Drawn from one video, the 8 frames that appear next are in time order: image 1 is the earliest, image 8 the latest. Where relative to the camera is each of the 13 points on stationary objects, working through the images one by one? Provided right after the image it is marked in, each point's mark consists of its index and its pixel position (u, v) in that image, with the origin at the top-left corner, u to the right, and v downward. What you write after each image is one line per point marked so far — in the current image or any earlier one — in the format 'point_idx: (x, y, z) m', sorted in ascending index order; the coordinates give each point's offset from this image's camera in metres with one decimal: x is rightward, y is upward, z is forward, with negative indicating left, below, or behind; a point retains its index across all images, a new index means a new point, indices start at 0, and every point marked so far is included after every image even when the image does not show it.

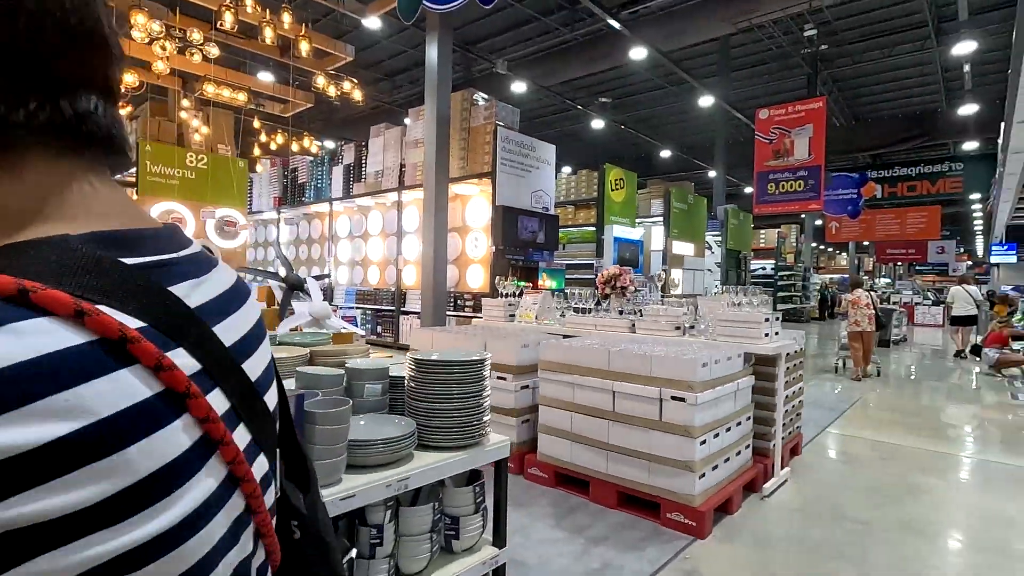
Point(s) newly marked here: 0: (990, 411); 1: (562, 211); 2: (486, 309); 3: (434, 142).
0: (+4.8, -1.2, +5.4) m
1: (+0.8, +1.3, +9.2) m
2: (-0.2, -0.2, +4.0) m
3: (-1.0, +1.8, +6.7) m
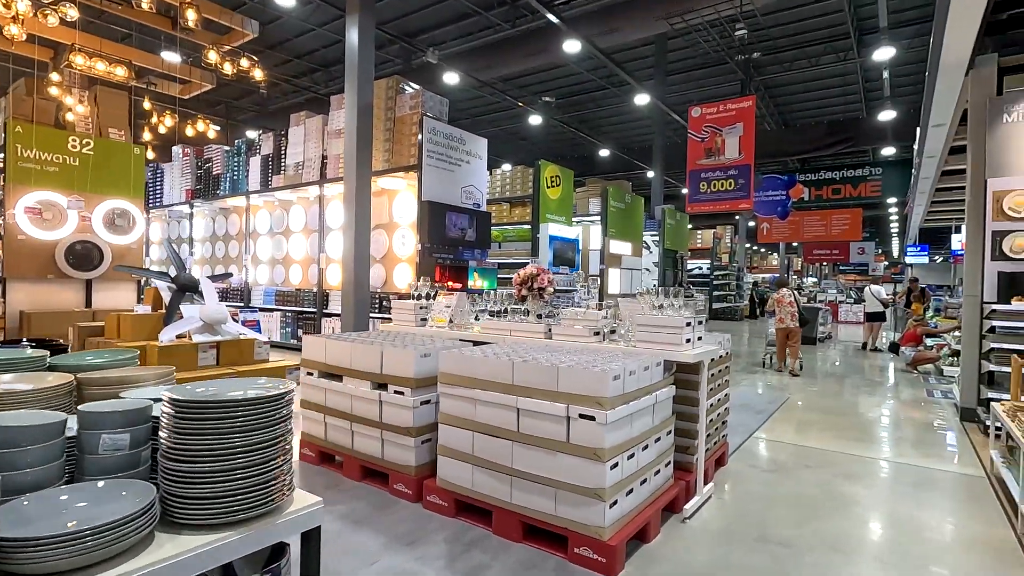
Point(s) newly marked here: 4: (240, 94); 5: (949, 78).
0: (+4.0, -1.2, +5.5) m
1: (-0.3, +1.3, +8.9) m
2: (-0.8, -0.2, +3.6) m
3: (-1.8, +1.8, +6.3) m
4: (-6.6, +4.7, +13.0) m
5: (+3.7, +1.8, +4.5) m
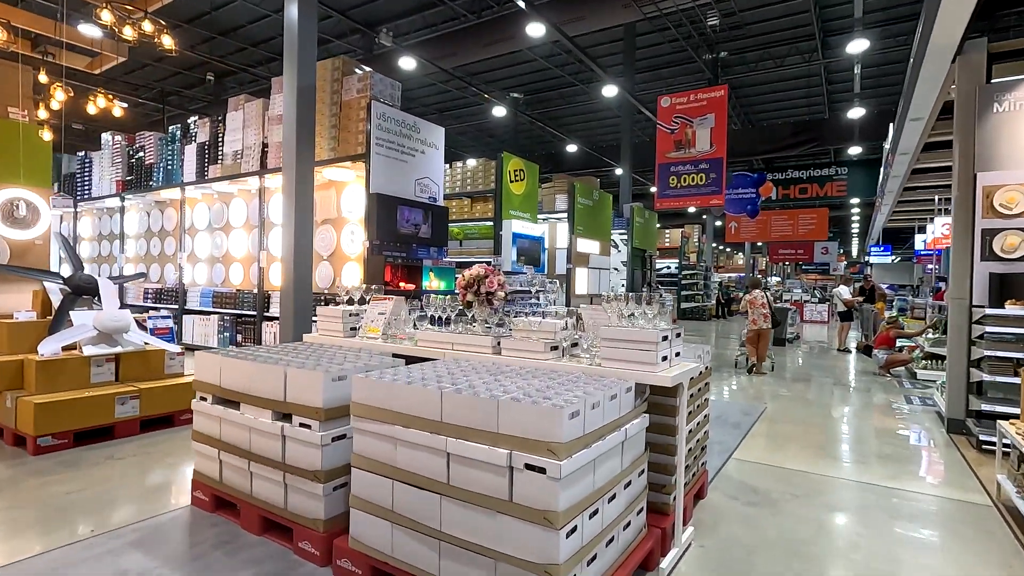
0: (+3.6, -1.2, +5.2) m
1: (-0.9, +1.3, +8.4) m
2: (-1.1, -0.2, +3.1) m
3: (-2.3, +1.8, +5.6) m
4: (-7.4, +4.7, +12.1) m
5: (+3.3, +1.7, +4.2) m
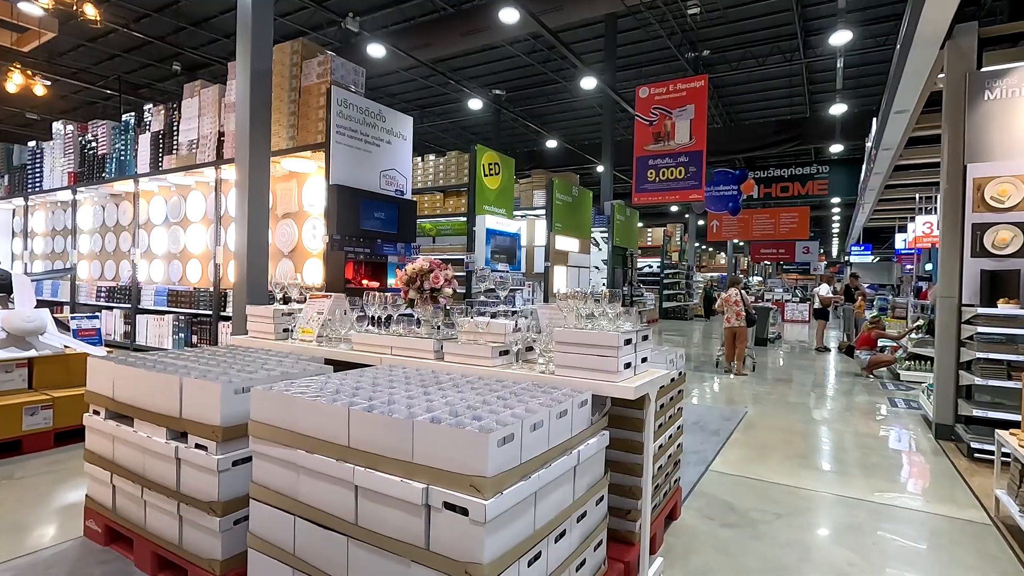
0: (+3.3, -1.2, +5.0) m
1: (-1.3, +1.3, +8.0) m
2: (-1.3, -0.2, +2.7) m
3: (-2.6, +1.8, +5.2) m
4: (-7.9, +4.8, +11.6) m
5: (+3.0, +1.8, +4.0) m
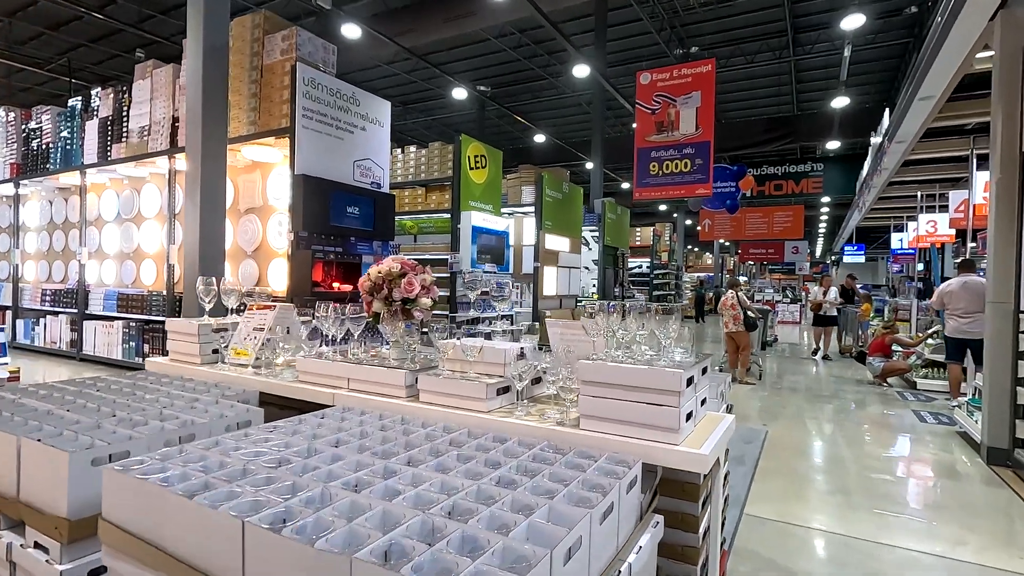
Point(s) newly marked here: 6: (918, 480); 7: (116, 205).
0: (+3.2, -1.2, +4.5) m
1: (-1.4, +1.3, +7.4) m
2: (-1.3, -0.2, +2.1) m
3: (-2.7, +1.8, +4.6) m
4: (-8.2, +4.7, +10.8) m
5: (+3.0, +1.7, +3.5) m
6: (+2.6, -1.2, +3.4) m
7: (-5.0, +1.1, +6.8) m
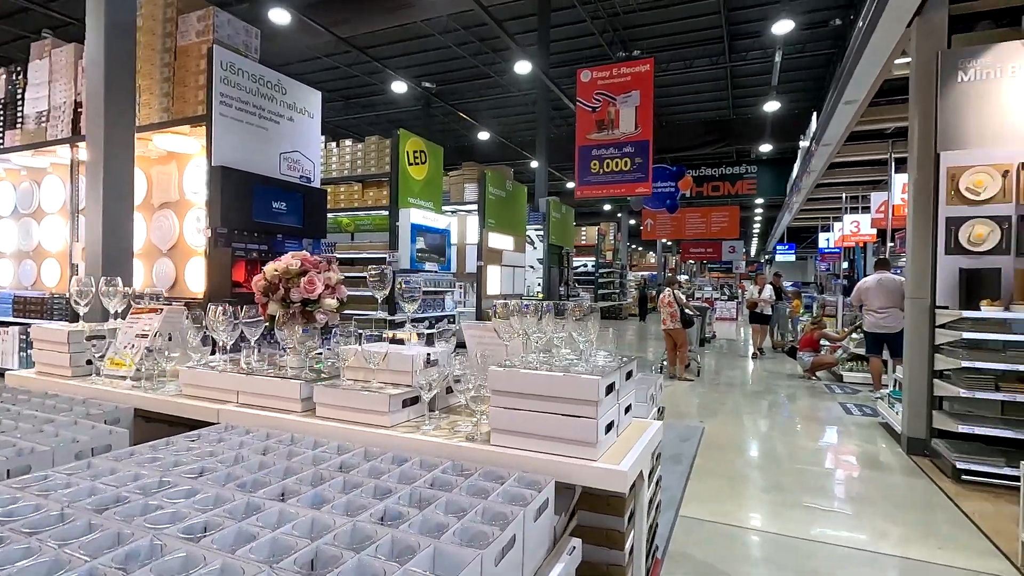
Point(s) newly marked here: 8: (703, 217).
0: (+2.7, -1.2, +4.7) m
1: (-2.2, +1.3, +7.1) m
2: (-1.6, -0.2, +1.8) m
3: (-3.2, +1.8, +4.2) m
4: (-9.3, +4.7, +9.8) m
5: (+2.5, +1.8, +3.6) m
6: (+2.1, -1.2, +3.4) m
7: (-5.8, +1.0, +6.1) m
8: (+4.7, +1.7, +13.0) m
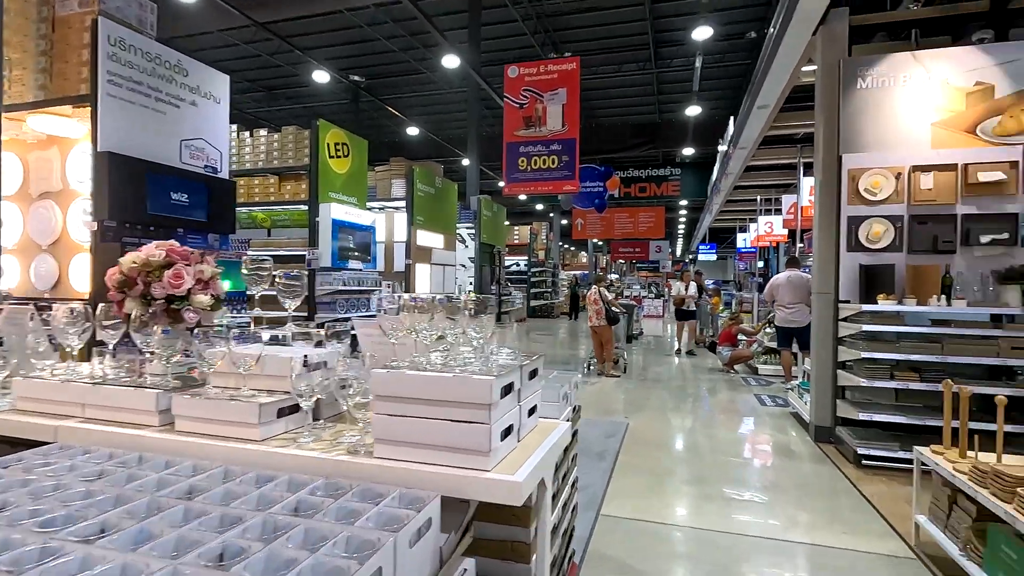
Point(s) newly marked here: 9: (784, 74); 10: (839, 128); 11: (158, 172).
0: (+2.1, -1.2, +4.8) m
1: (-3.1, +1.3, +6.7) m
2: (-1.9, -0.2, +1.5) m
3: (-3.8, +1.8, +3.6) m
4: (-10.5, +4.6, +8.5) m
5: (+2.0, +1.8, +3.7) m
6: (+1.6, -1.2, +3.6) m
7: (-6.5, +1.0, +5.3) m
8: (+3.0, +1.8, +13.4) m
9: (+2.3, +1.8, +4.4) m
10: (+2.3, +1.1, +3.7) m
11: (-2.8, +0.9, +4.1) m
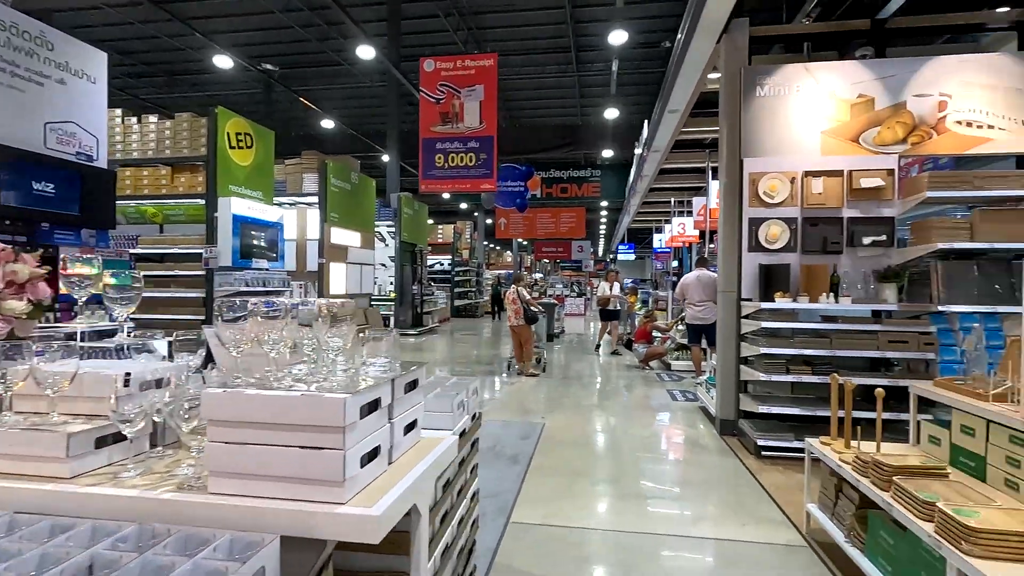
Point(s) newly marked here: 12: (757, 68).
0: (+1.3, -1.2, +5.0) m
1: (-4.1, +1.3, +6.0) m
2: (-2.2, -0.2, +1.1) m
3: (-4.3, +1.8, +3.0) m
4: (-11.6, +4.6, +6.9) m
5: (+1.4, +1.8, +3.9) m
6: (+1.1, -1.1, +3.6) m
7: (-7.3, +1.0, +4.2) m
8: (+1.1, +1.8, +13.5) m
9: (+1.5, +1.8, +4.6) m
10: (+1.7, +1.2, +3.9) m
11: (-3.4, +0.9, +3.6) m
12: (+1.7, +1.6, +3.8) m
